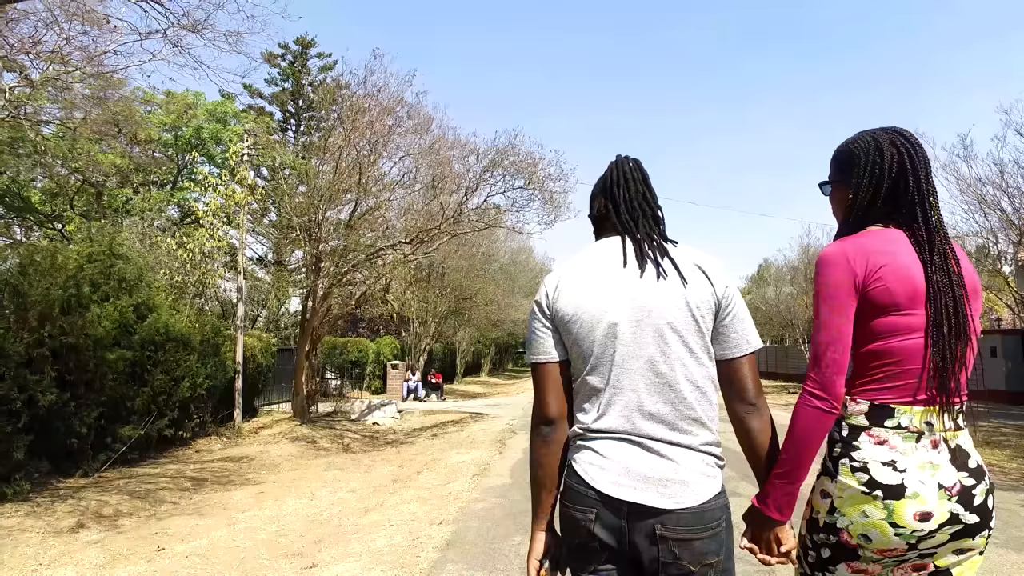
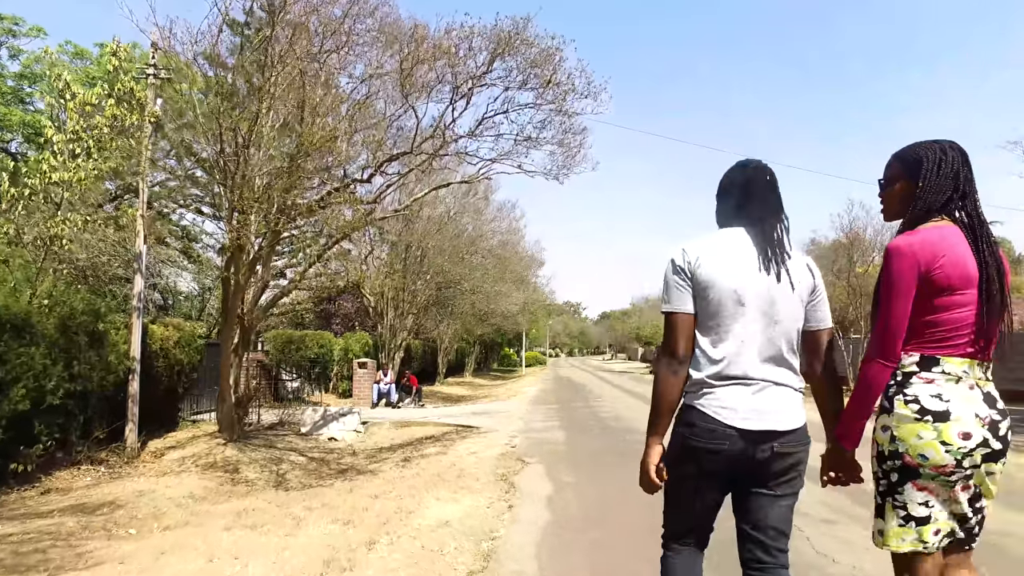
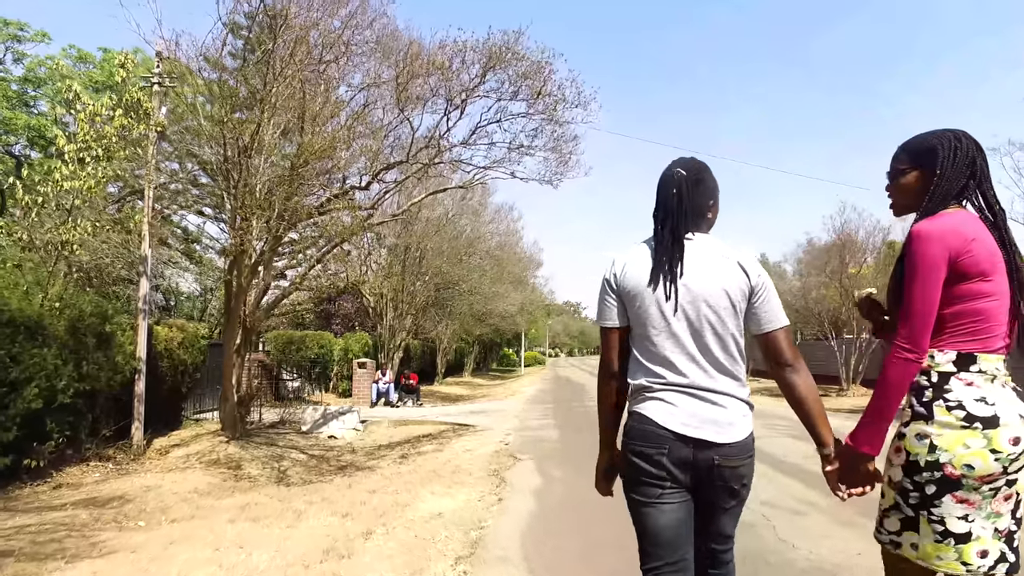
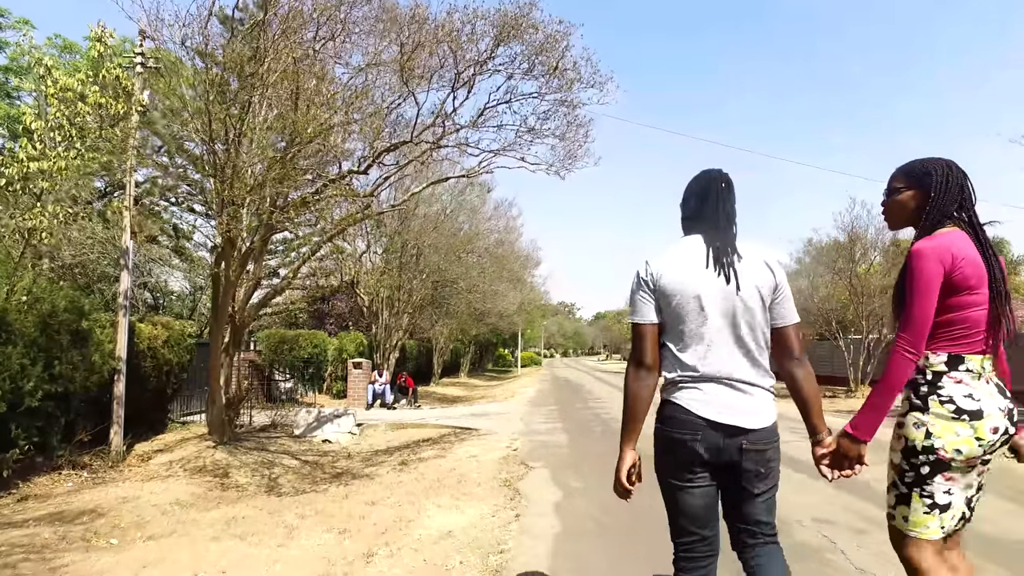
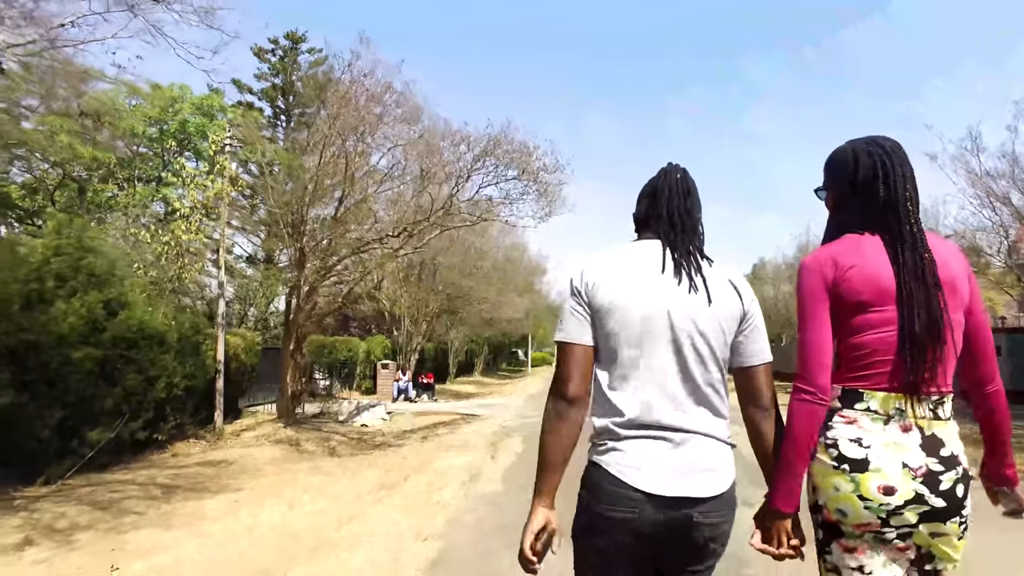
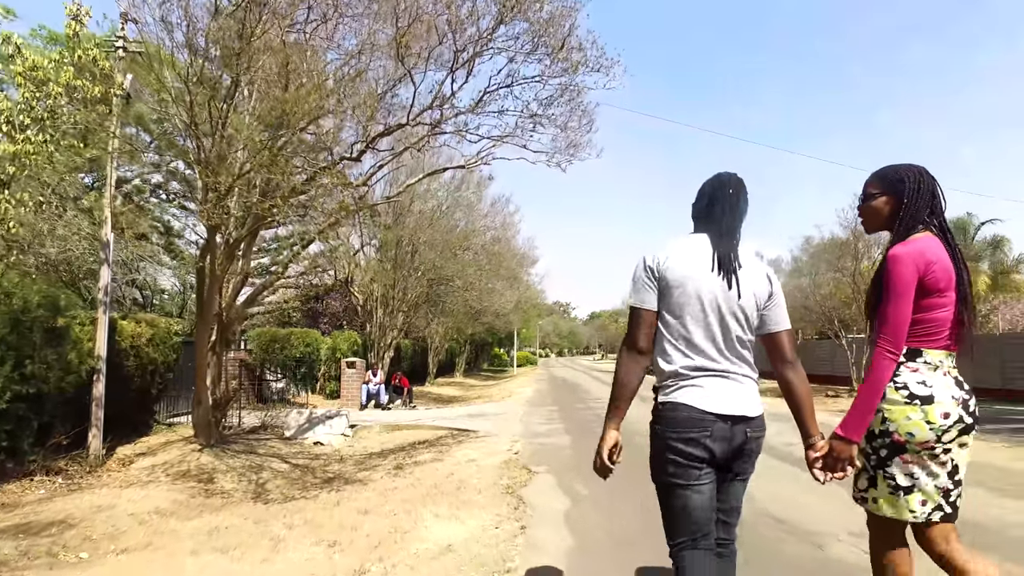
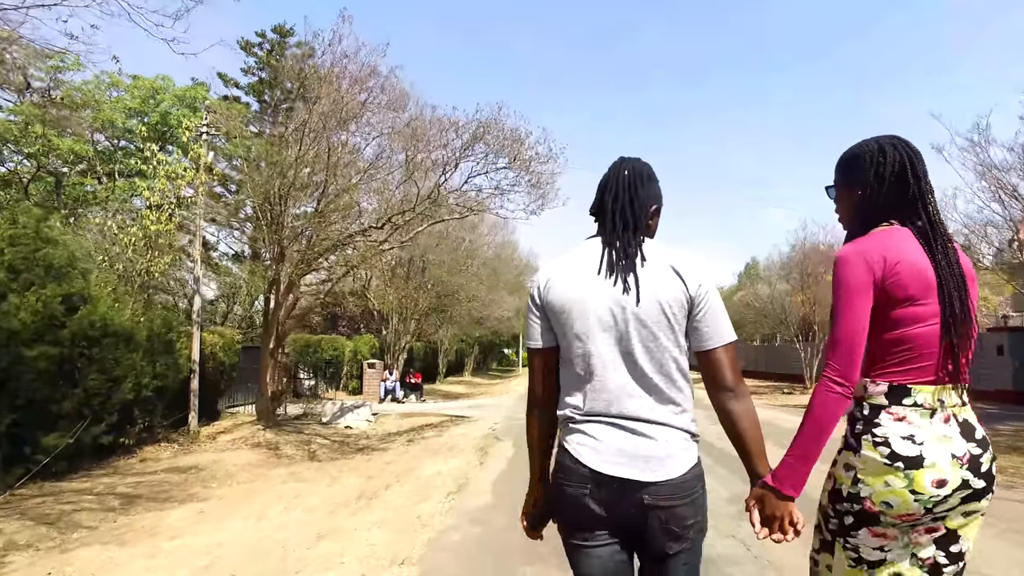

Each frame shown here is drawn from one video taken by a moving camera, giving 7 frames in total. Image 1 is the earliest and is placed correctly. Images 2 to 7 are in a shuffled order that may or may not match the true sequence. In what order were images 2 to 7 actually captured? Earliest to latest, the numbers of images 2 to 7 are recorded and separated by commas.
5, 7, 3, 2, 4, 6
